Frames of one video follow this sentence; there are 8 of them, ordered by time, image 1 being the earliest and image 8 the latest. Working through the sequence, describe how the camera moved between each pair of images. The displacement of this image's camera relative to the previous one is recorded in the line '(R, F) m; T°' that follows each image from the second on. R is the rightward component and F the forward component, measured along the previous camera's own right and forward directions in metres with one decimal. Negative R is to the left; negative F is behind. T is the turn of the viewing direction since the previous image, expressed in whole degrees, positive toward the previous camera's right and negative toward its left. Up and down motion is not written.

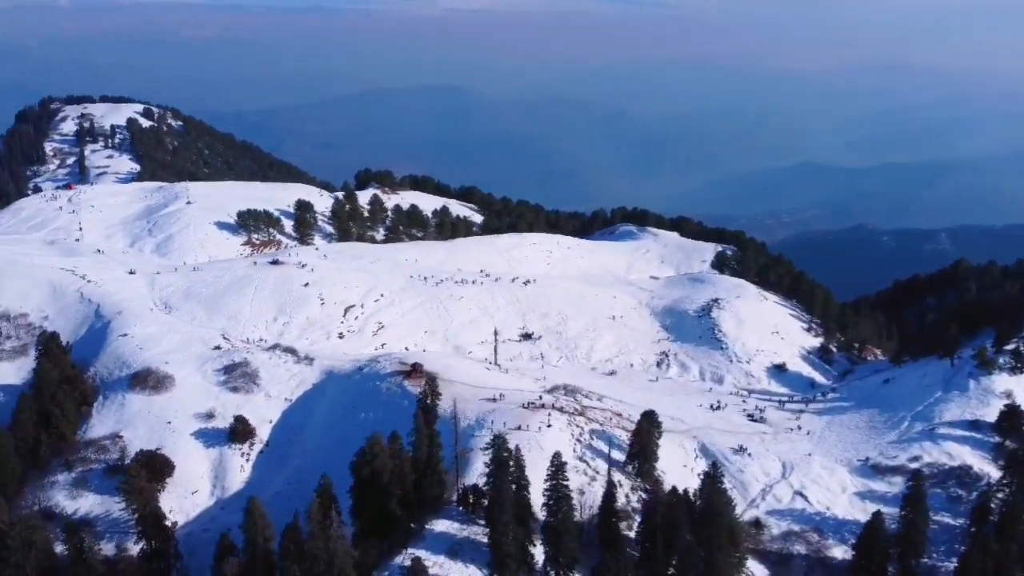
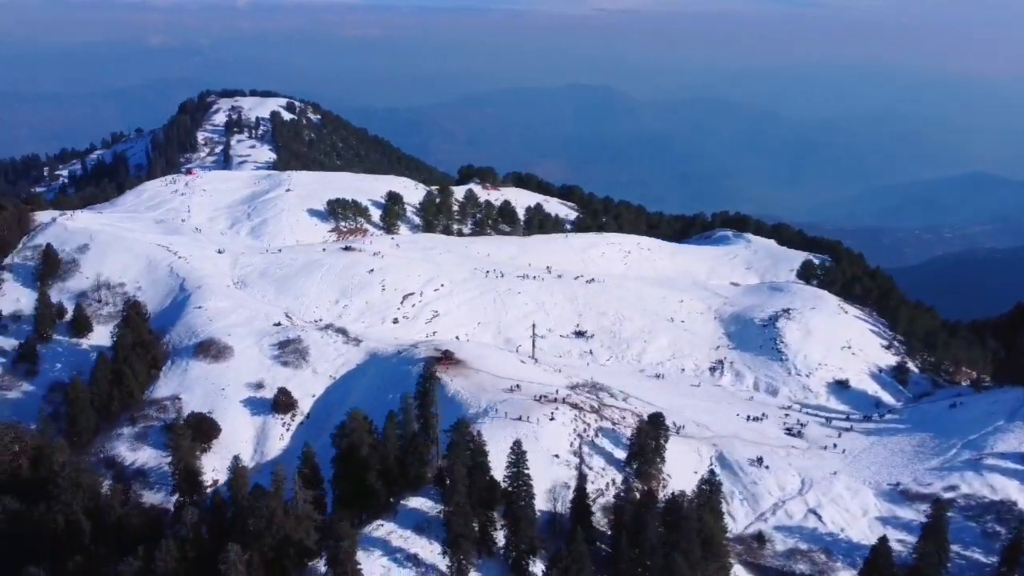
(+5.9, -0.3) m; -10°
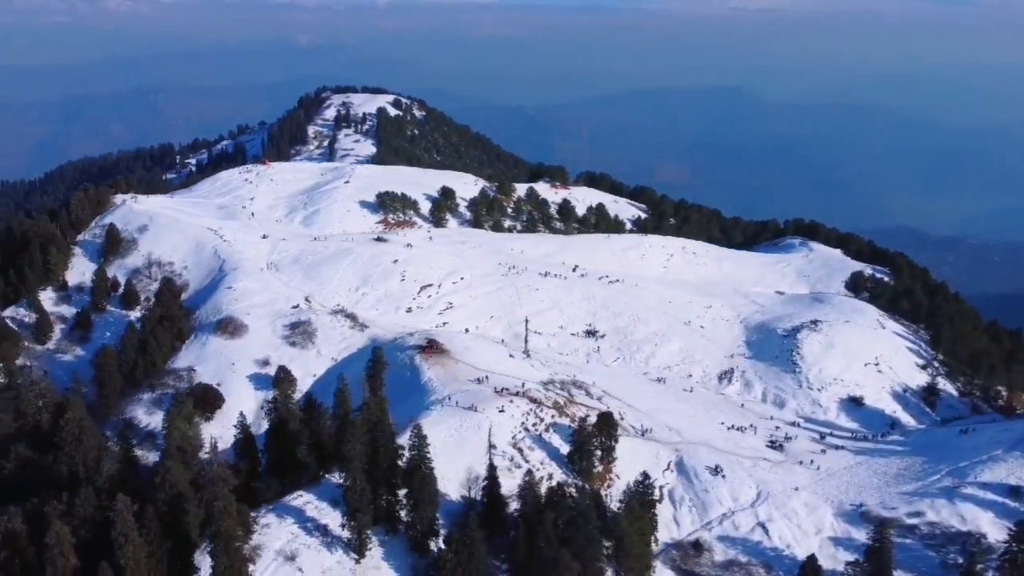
(+7.8, -0.4) m; -9°
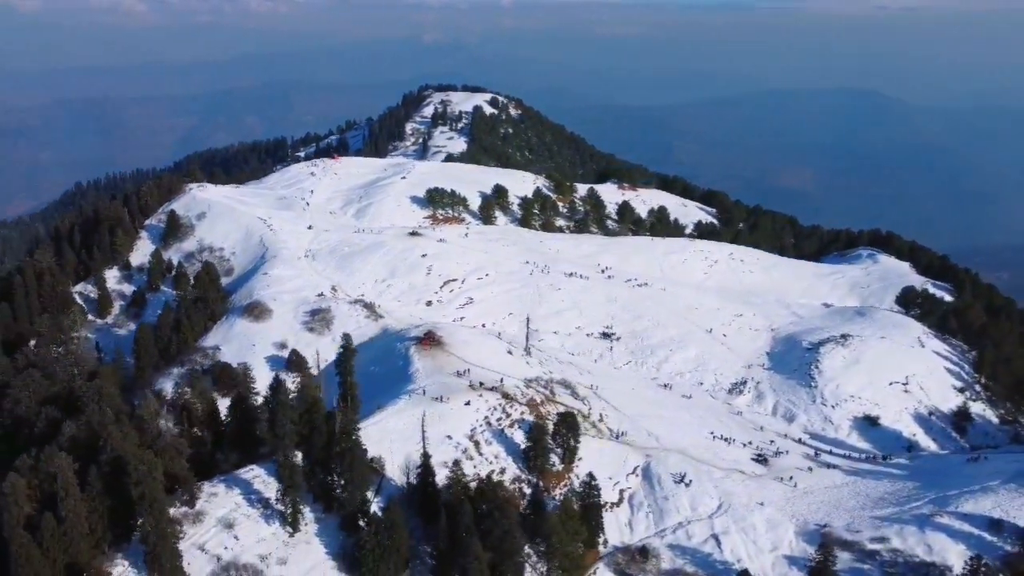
(+6.9, -0.3) m; -8°
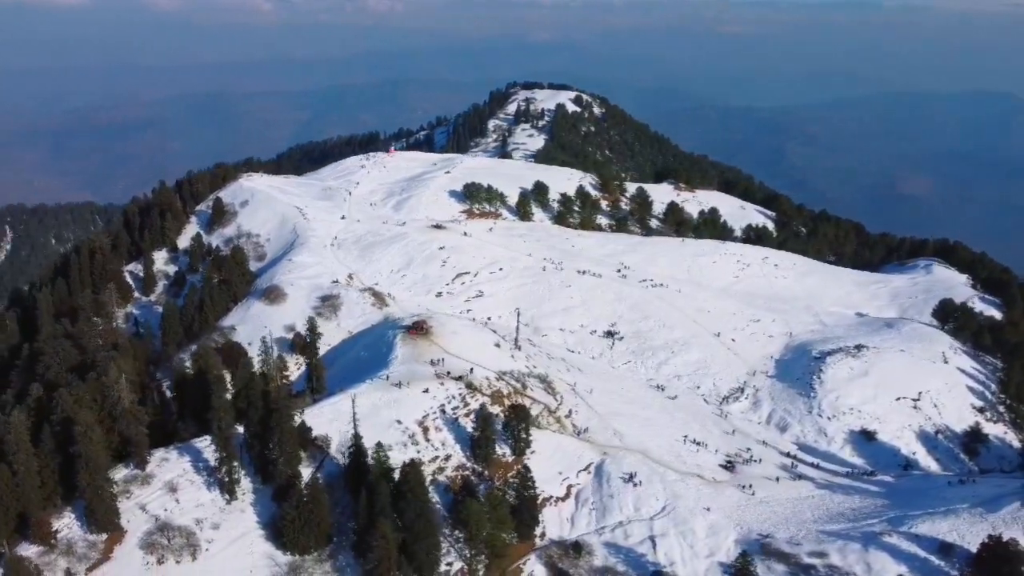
(+7.0, -0.2) m; -7°
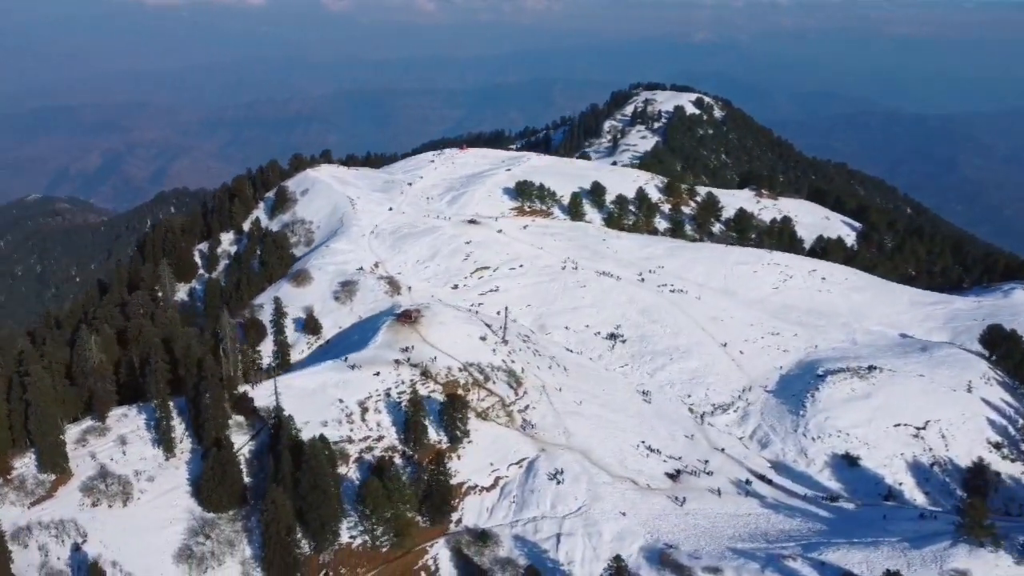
(+9.9, -0.1) m; -10°
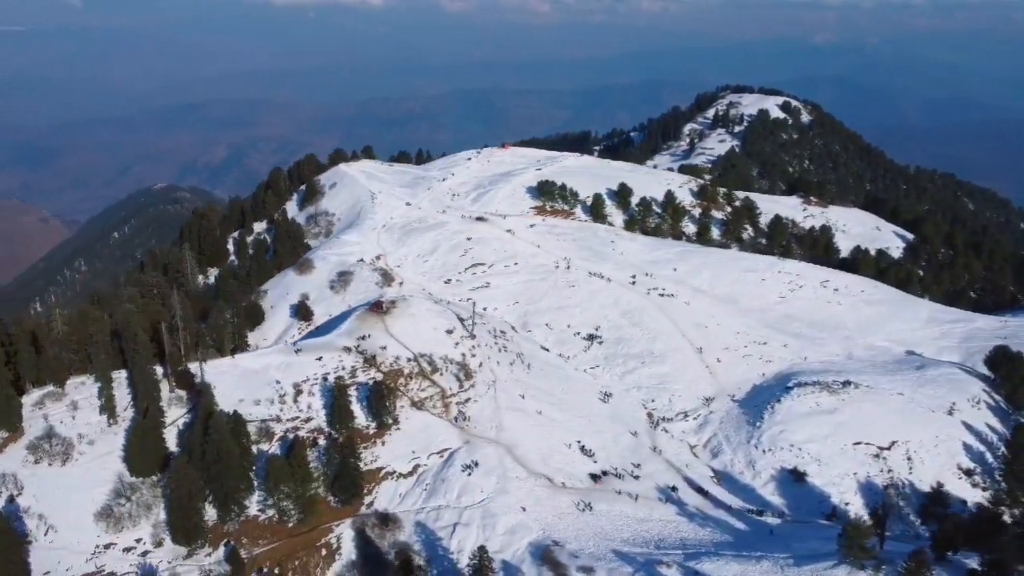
(+8.9, -0.1) m; -7°
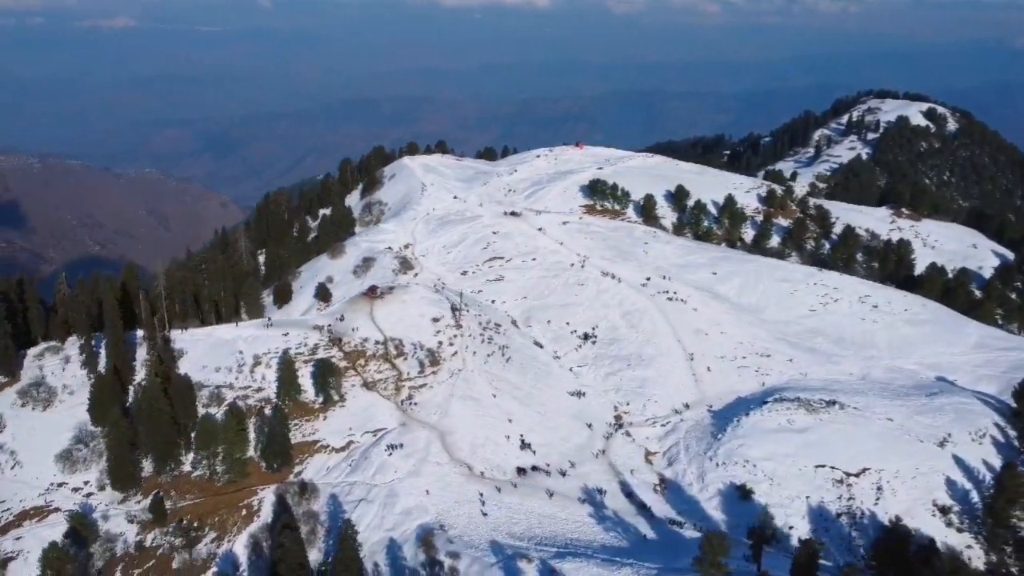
(+10.8, +0.6) m; -11°
